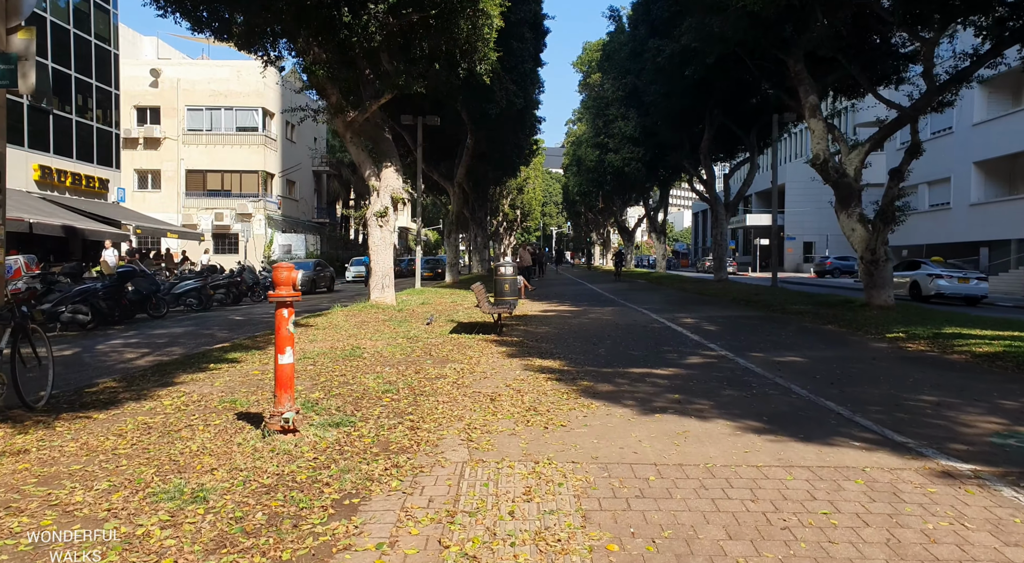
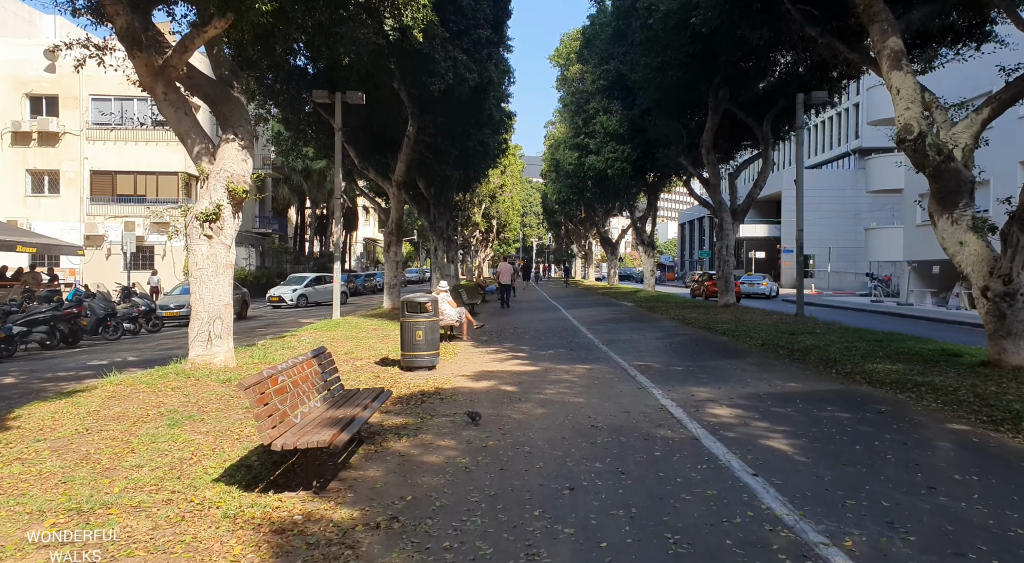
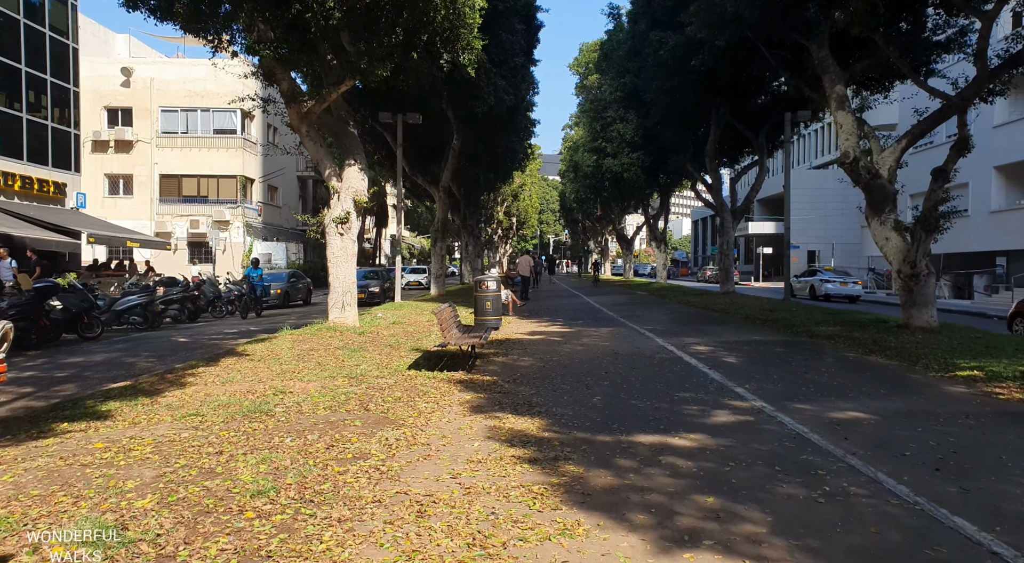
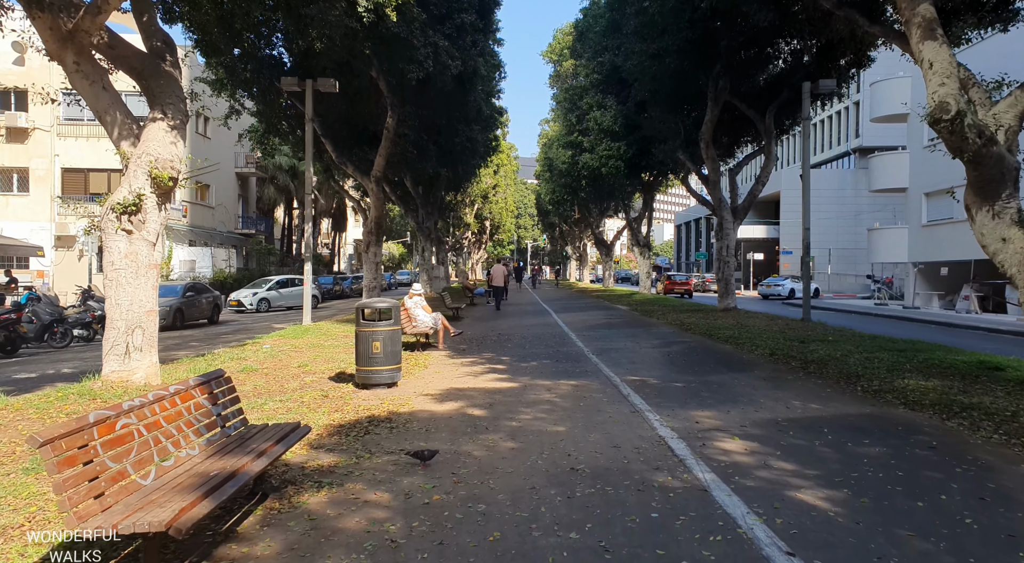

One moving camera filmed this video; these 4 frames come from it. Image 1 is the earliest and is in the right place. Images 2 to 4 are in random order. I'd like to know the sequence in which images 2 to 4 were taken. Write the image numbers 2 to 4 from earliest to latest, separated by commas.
3, 2, 4
